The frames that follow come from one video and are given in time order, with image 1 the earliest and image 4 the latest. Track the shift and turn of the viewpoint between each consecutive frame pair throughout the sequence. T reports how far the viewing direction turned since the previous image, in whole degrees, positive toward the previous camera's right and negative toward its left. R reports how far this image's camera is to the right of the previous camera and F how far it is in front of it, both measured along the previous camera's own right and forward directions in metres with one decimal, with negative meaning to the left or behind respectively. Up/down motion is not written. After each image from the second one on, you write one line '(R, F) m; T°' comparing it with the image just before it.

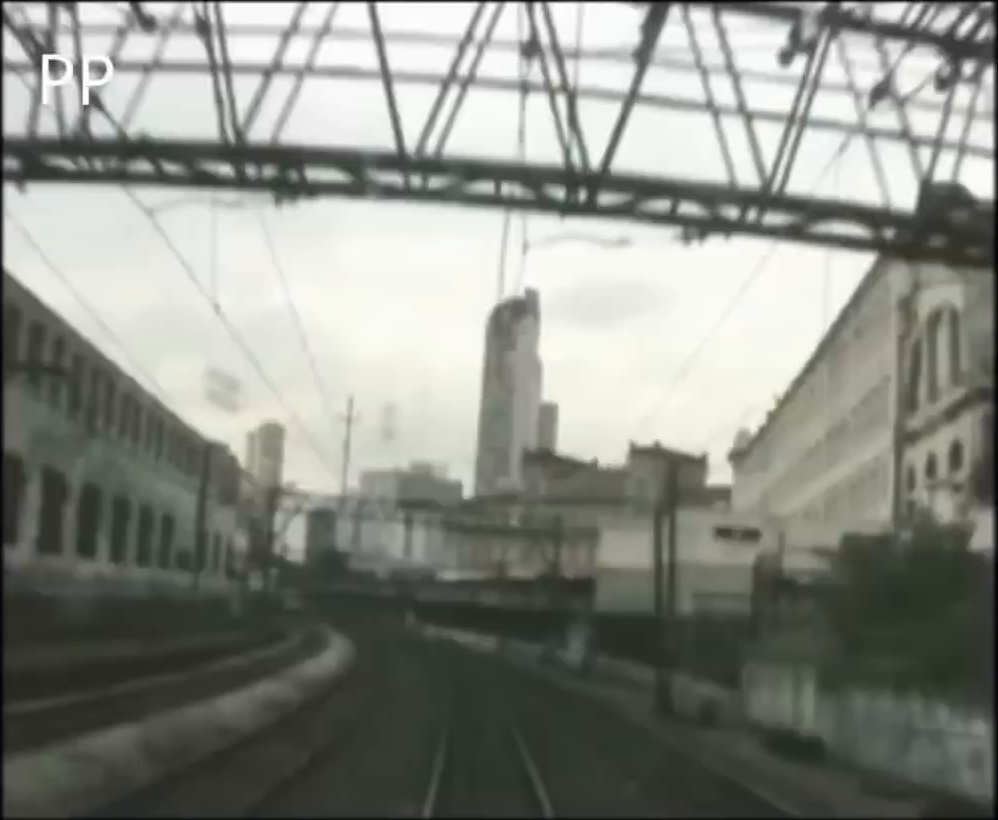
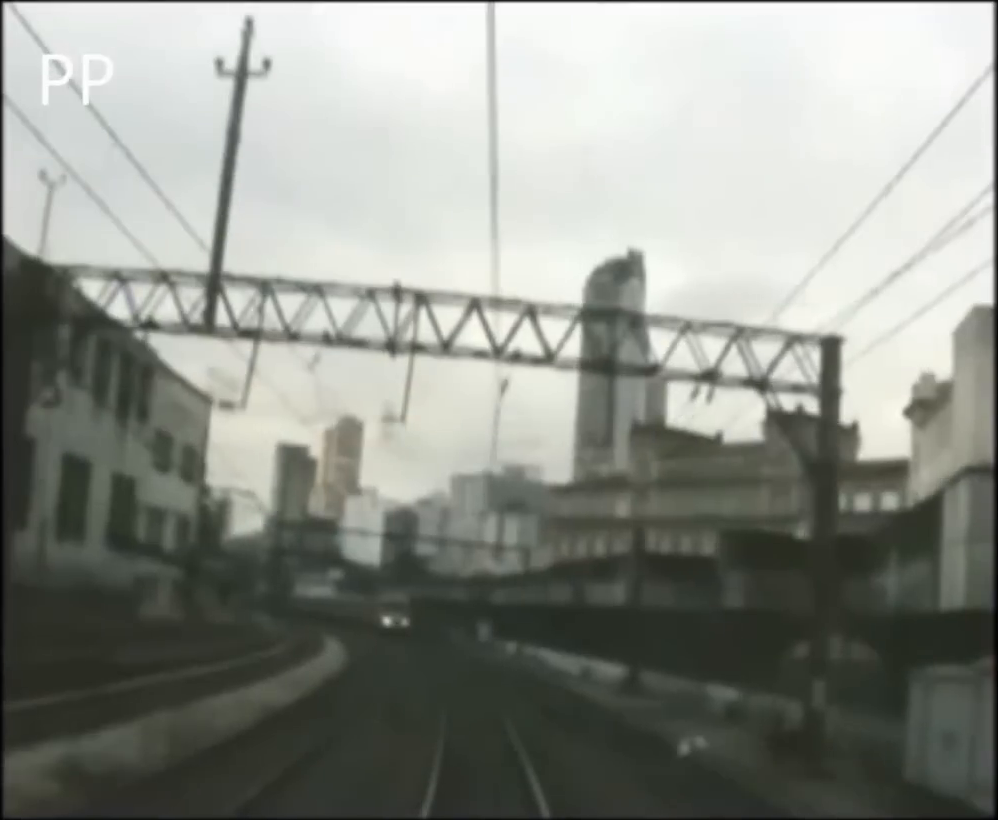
(+0.3, +1.6) m; -3°
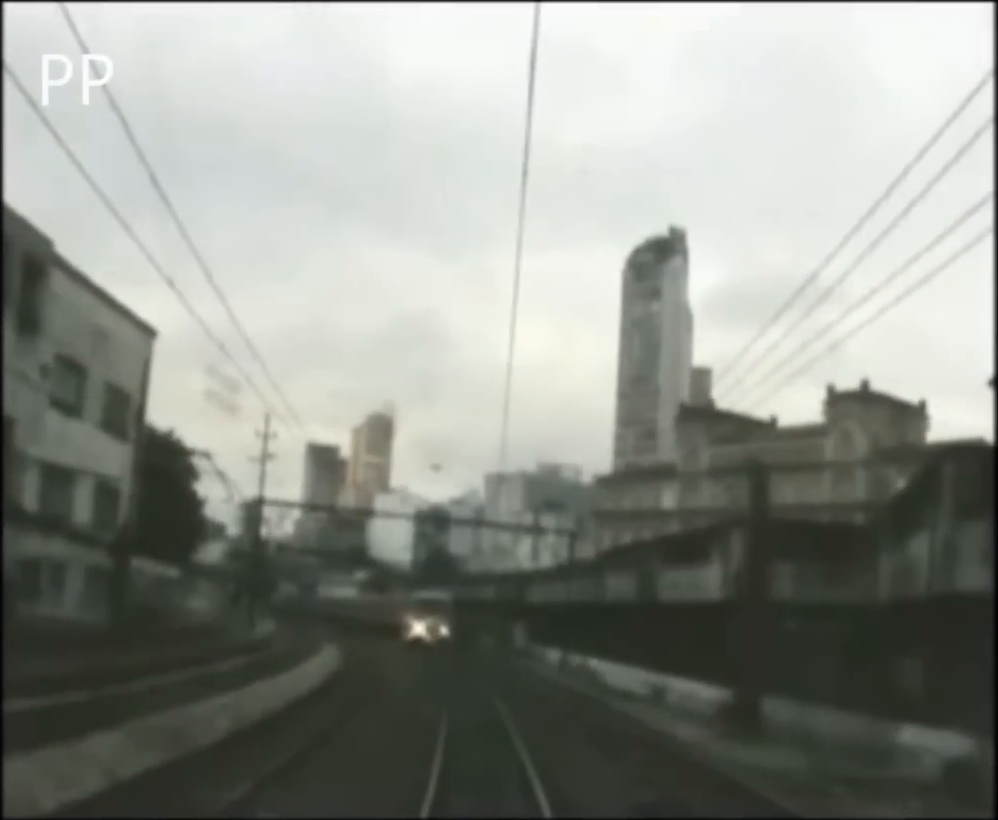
(0.0, +2.3) m; -1°
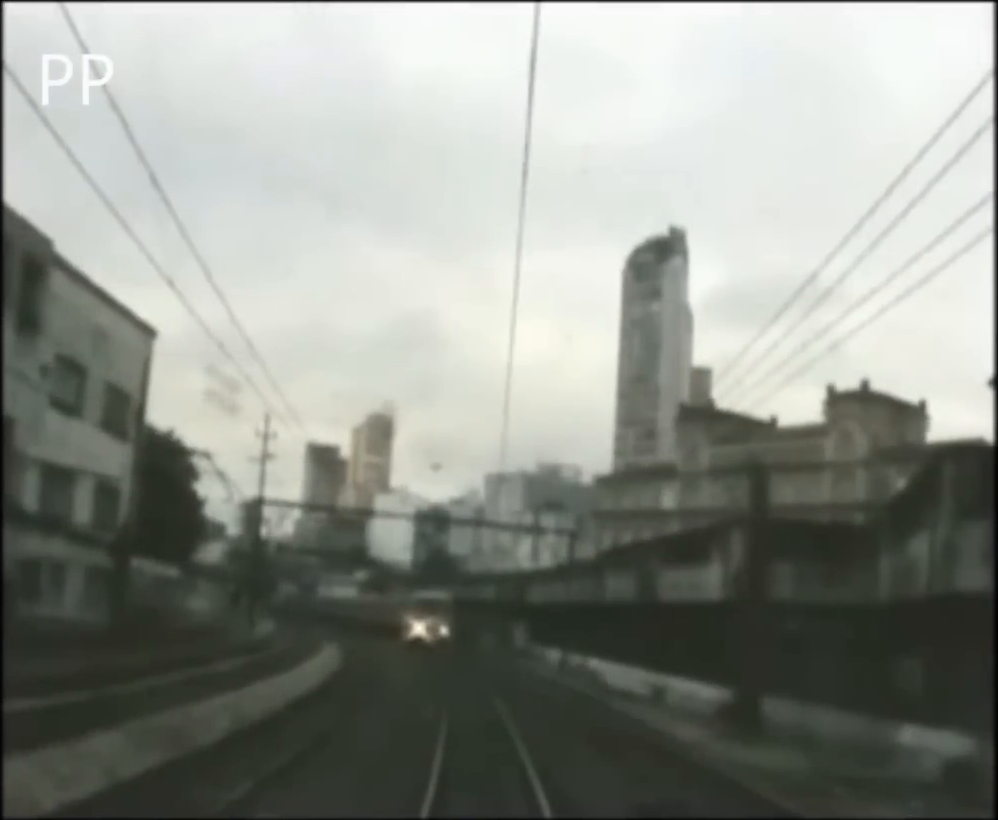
(0.0, 0.0) m; 0°
